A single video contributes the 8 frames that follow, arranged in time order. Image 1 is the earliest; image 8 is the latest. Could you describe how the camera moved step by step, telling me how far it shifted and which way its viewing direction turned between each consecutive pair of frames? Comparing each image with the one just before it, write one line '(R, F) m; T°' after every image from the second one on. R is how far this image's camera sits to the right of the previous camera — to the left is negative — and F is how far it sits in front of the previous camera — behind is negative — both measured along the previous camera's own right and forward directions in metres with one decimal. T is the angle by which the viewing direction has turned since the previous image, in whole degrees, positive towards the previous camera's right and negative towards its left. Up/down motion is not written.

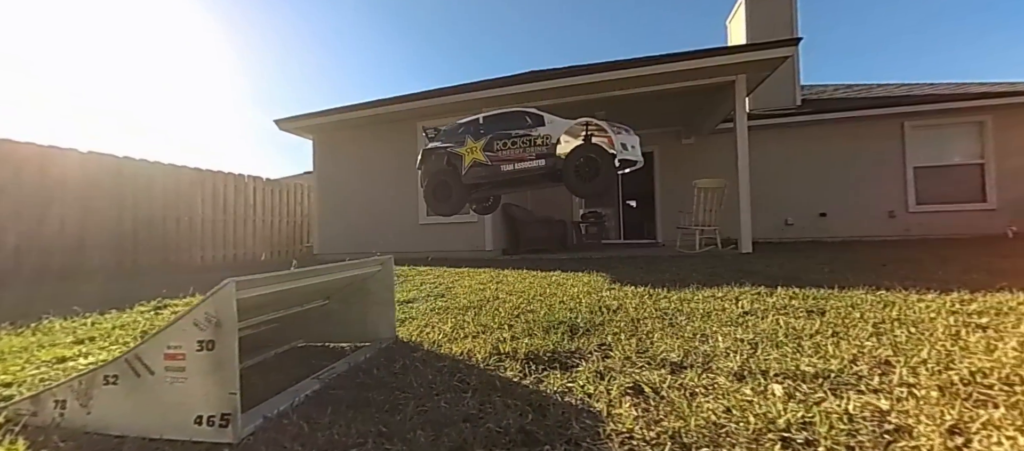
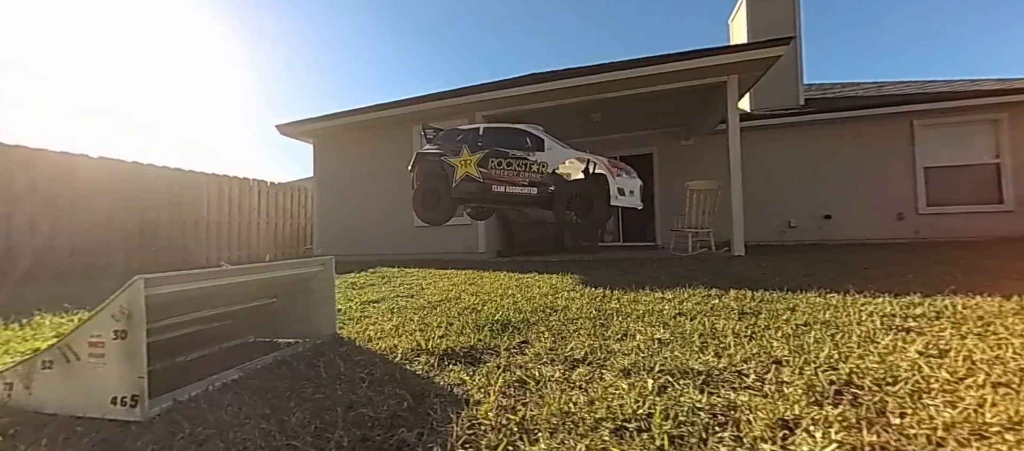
(+0.3, -0.1) m; -2°
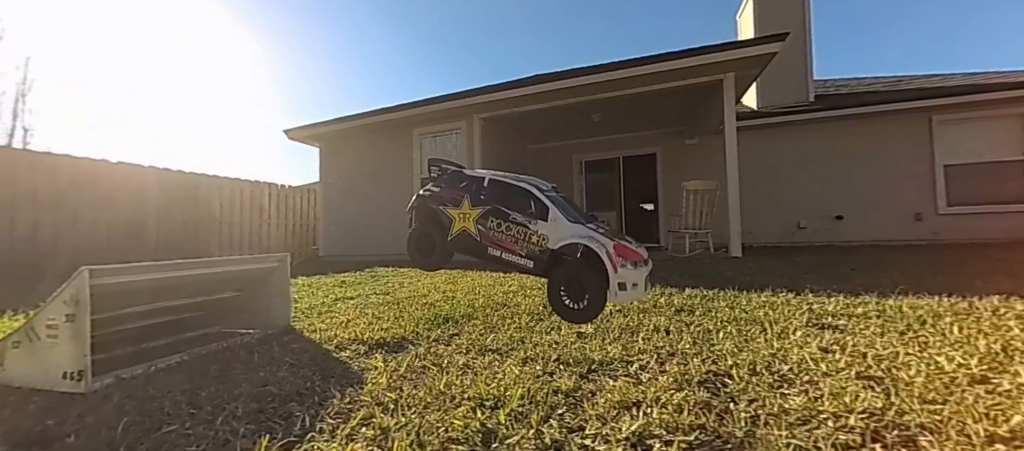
(+0.4, -0.1) m; -2°
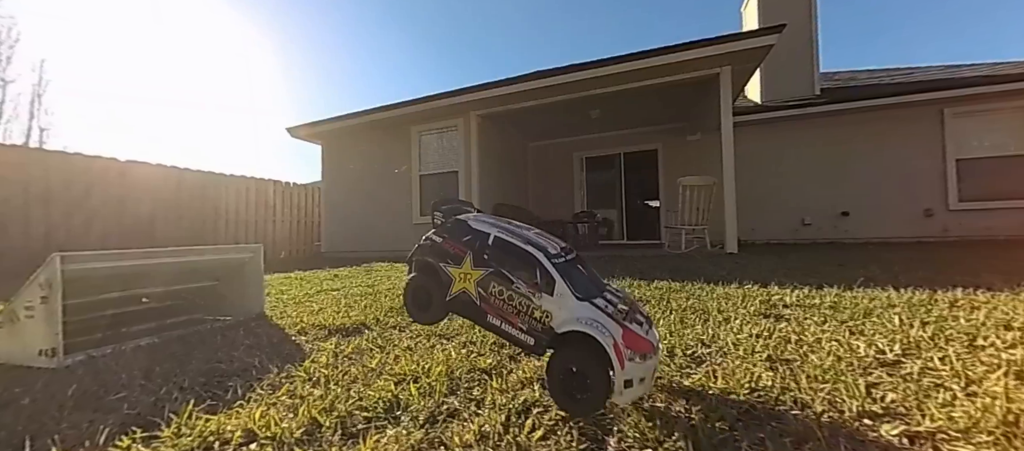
(+0.2, -0.1) m; -1°
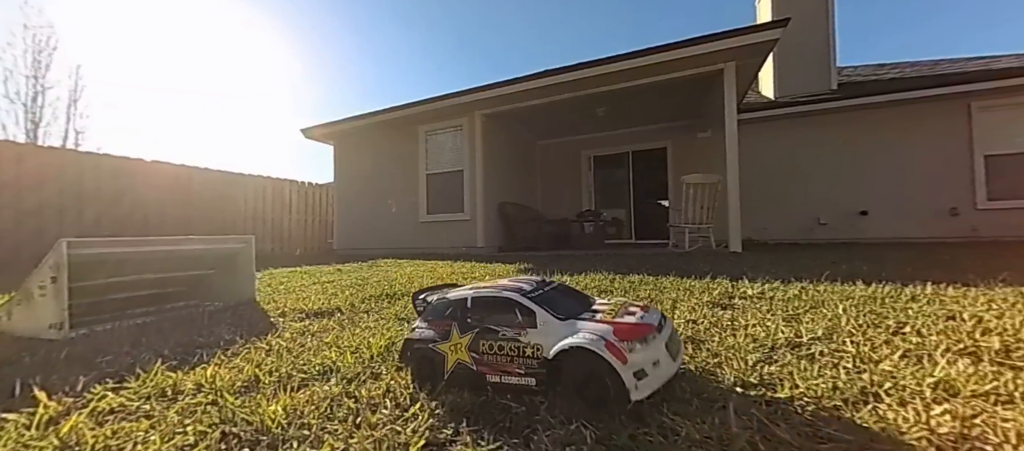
(+0.2, -0.1) m; -2°
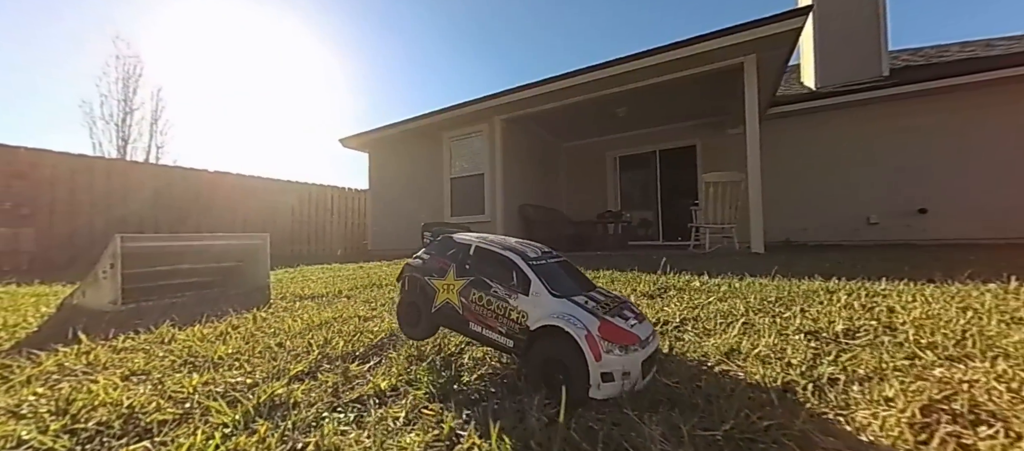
(+0.4, -0.2) m; -6°
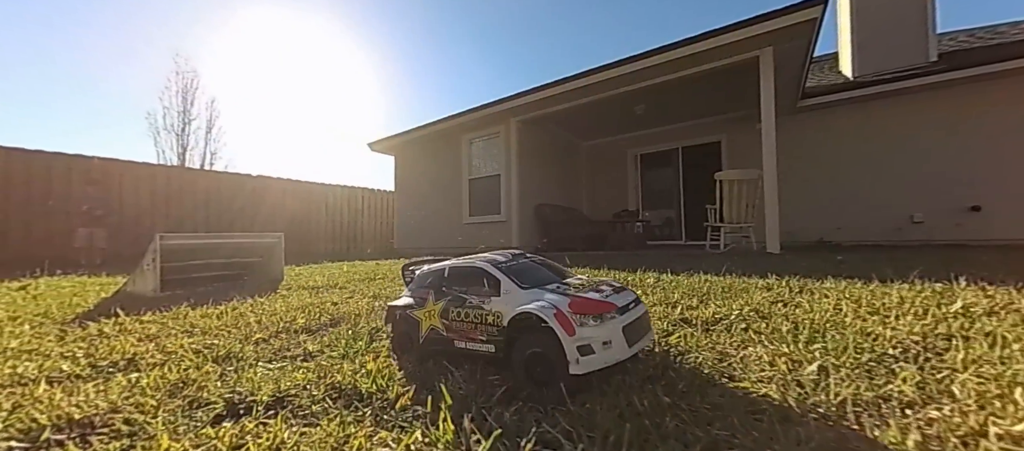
(+0.4, -0.2) m; -5°
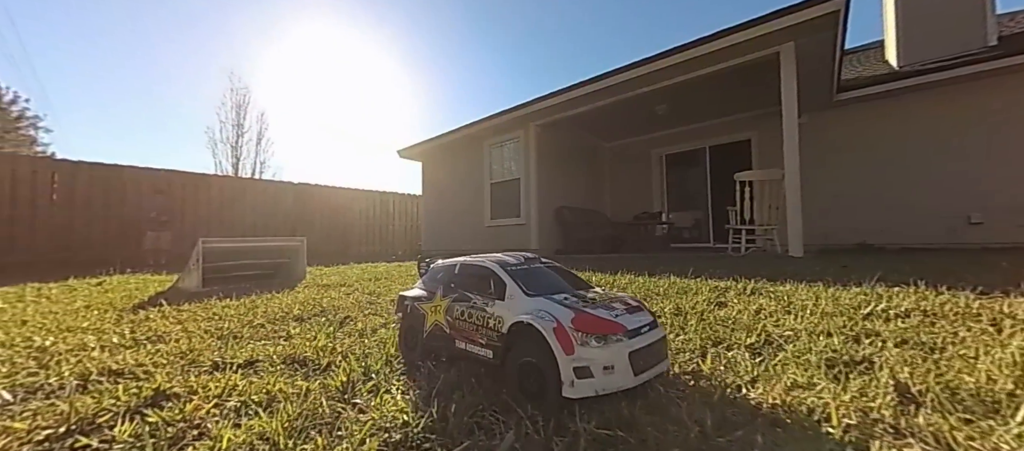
(+0.3, -0.2) m; -5°
